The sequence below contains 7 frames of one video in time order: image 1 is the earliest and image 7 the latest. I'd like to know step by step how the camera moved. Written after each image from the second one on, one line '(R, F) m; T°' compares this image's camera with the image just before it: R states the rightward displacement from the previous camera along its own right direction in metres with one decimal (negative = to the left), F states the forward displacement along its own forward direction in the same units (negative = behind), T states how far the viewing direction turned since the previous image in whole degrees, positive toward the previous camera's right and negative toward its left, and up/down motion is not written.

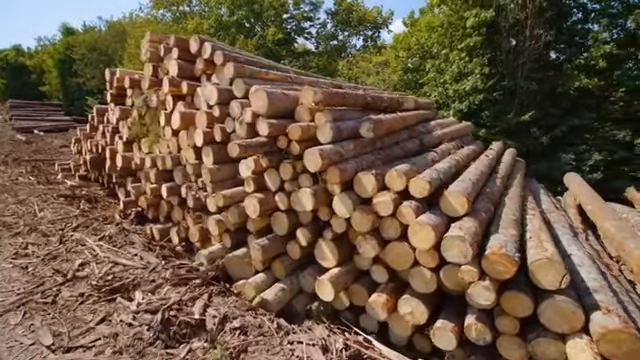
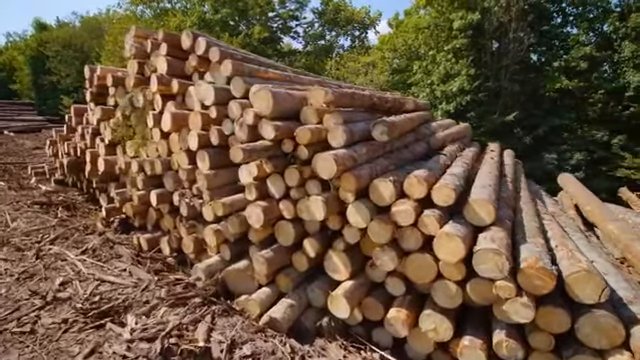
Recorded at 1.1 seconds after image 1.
(-0.3, +0.1) m; +4°
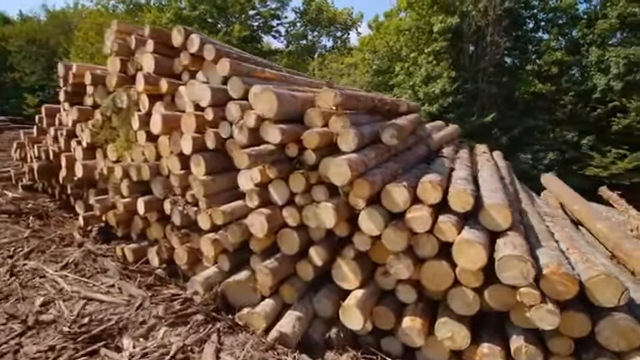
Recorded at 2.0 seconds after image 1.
(-0.4, +0.1) m; +6°
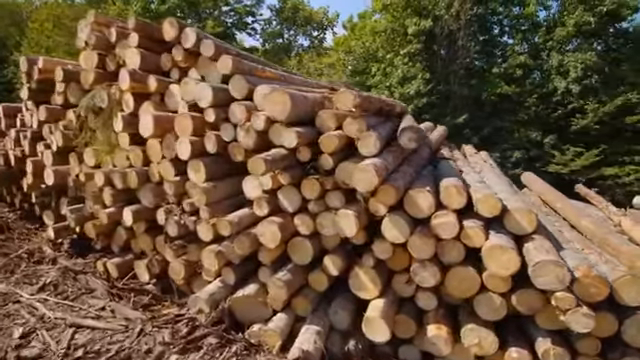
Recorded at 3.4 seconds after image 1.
(-0.6, +0.2) m; +8°
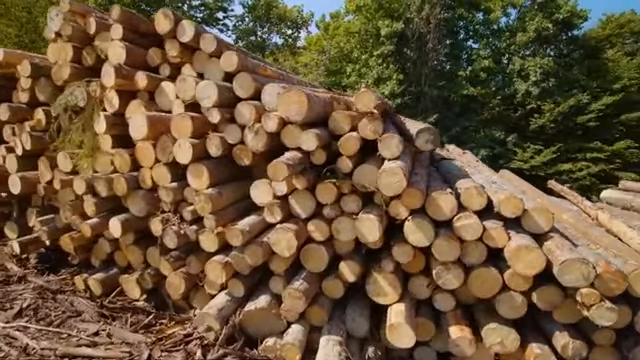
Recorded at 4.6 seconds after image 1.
(-0.6, +0.2) m; +9°
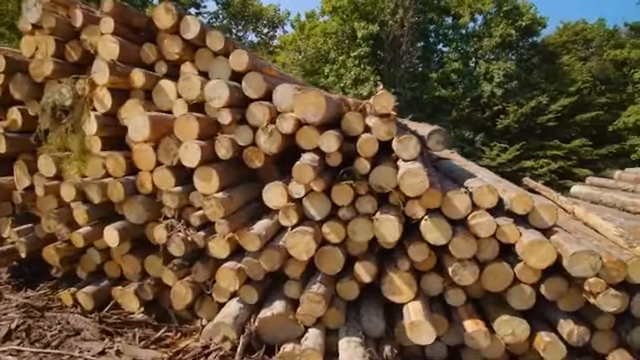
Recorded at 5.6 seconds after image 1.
(-0.6, +0.1) m; +8°
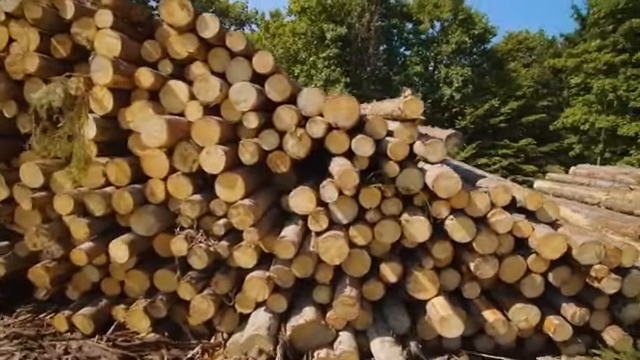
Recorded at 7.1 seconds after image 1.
(-0.8, +0.1) m; +12°
